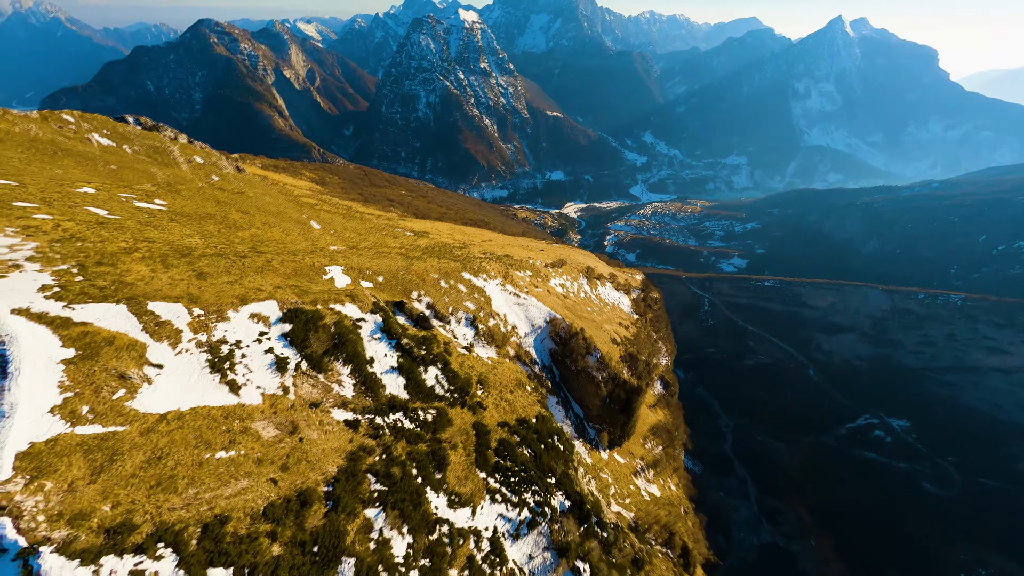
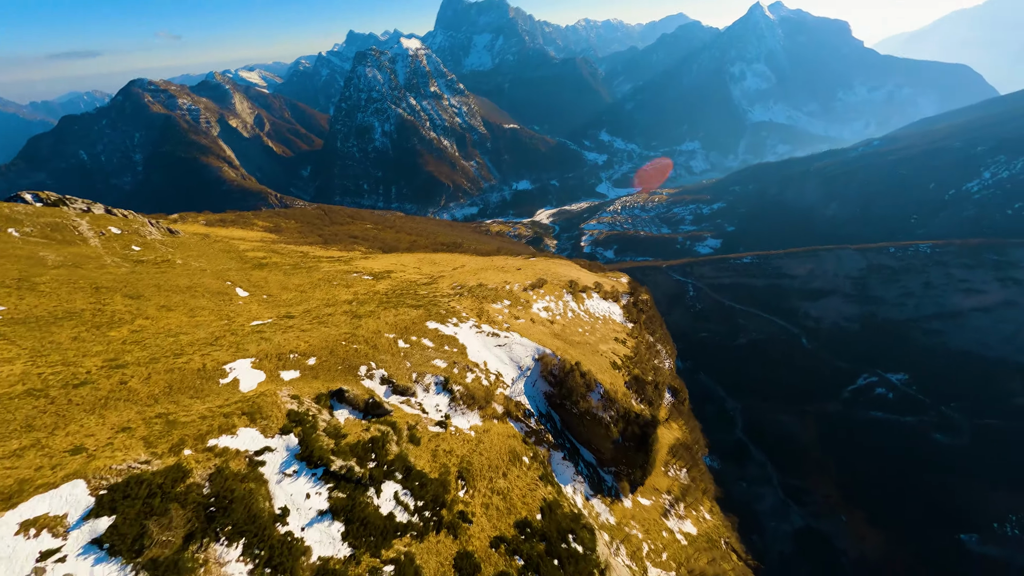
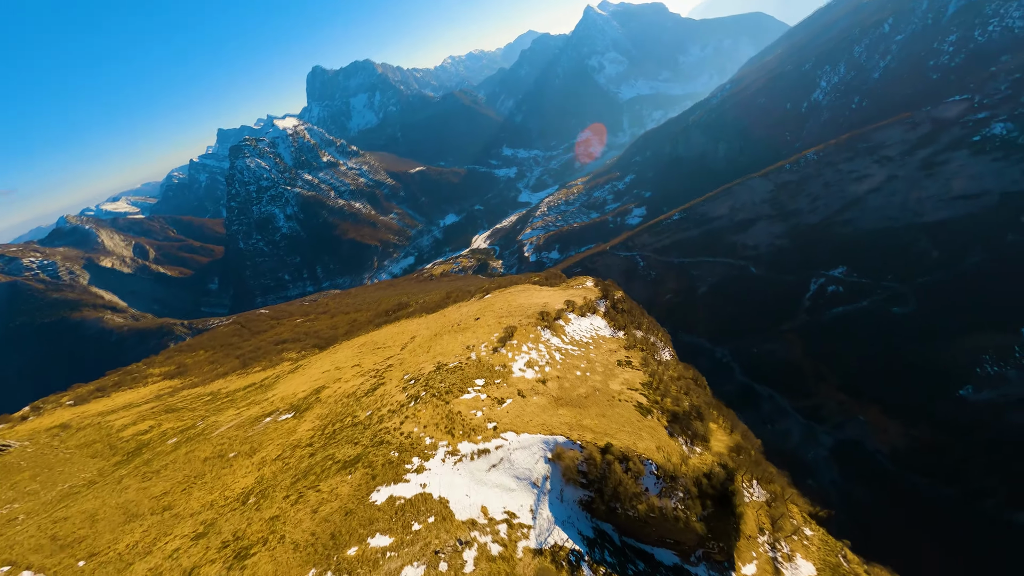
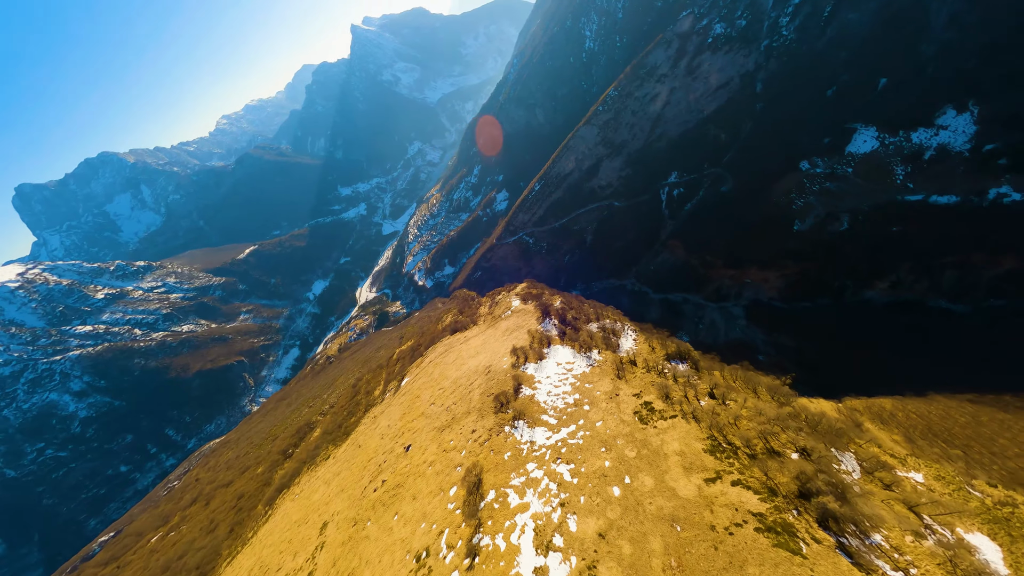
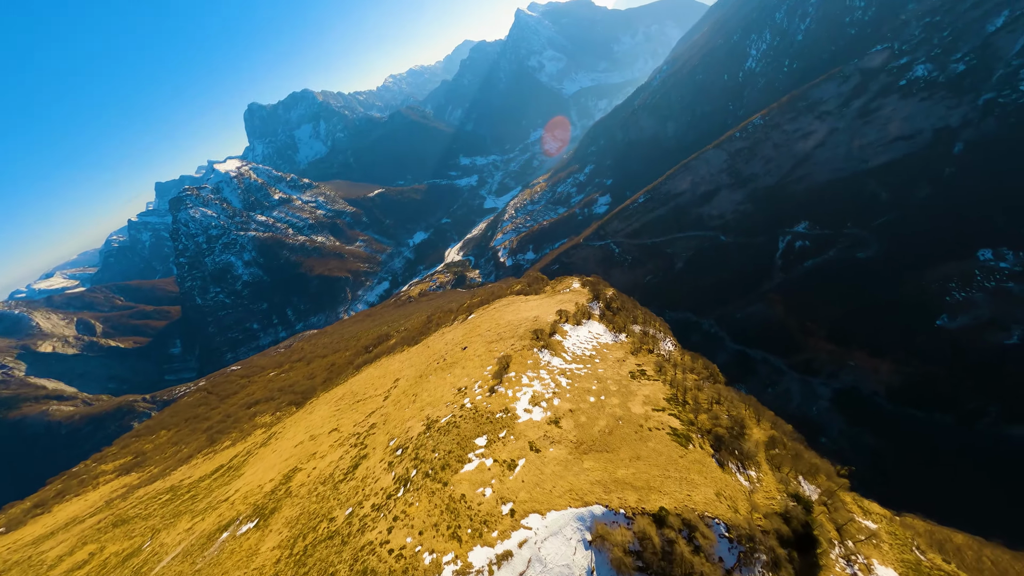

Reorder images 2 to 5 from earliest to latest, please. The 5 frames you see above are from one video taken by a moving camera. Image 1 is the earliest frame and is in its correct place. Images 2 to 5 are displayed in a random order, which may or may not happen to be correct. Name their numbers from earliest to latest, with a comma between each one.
2, 3, 5, 4
